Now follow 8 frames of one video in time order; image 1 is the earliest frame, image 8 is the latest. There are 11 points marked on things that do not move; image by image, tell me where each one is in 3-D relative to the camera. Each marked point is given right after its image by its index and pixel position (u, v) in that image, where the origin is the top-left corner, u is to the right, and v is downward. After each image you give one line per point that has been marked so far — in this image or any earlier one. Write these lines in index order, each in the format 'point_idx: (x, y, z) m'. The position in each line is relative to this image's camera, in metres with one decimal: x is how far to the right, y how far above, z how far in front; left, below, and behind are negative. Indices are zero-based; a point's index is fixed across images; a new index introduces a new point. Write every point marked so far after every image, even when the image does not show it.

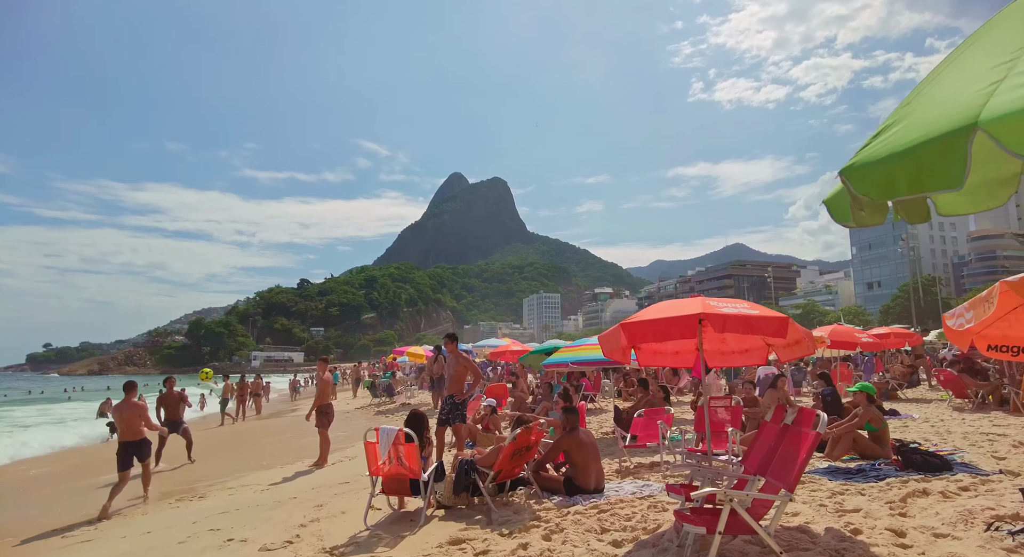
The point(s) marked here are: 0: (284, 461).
0: (-4.2, -3.4, +10.1) m
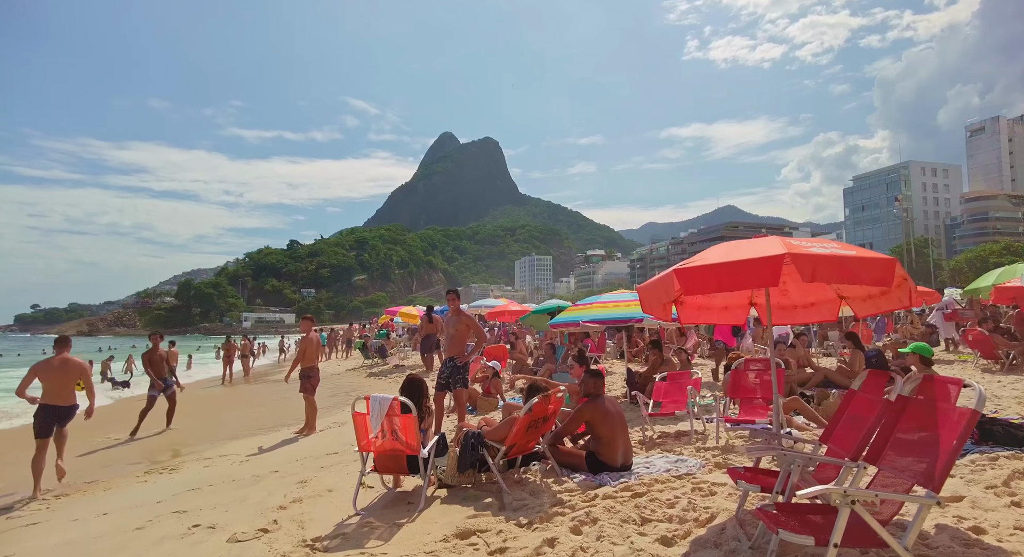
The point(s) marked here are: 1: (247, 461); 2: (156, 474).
0: (-4.2, -2.5, +9.3) m
1: (-3.3, -2.2, +6.7) m
2: (-4.3, -2.4, +6.6) m
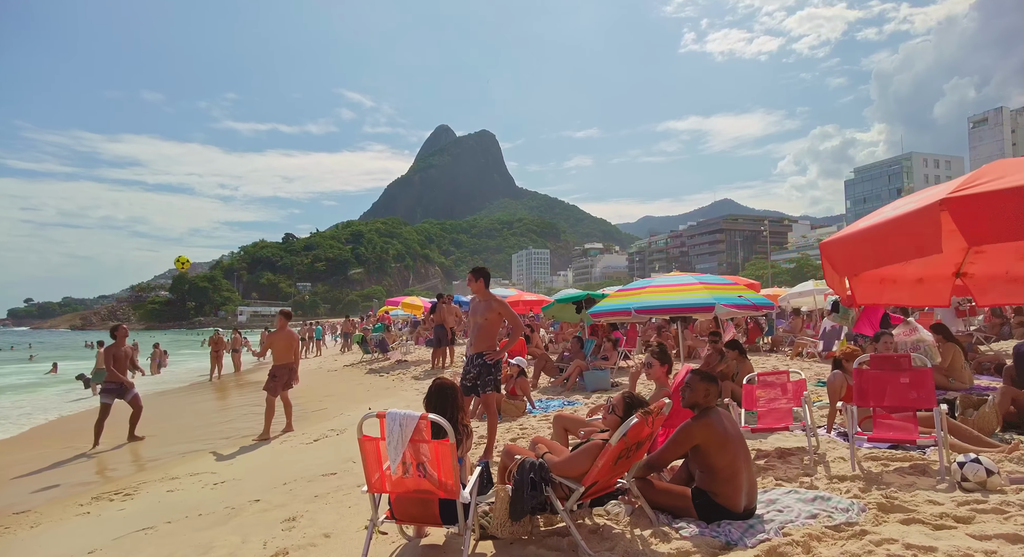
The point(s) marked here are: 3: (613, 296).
0: (-3.8, -2.3, +8.0) m
1: (-2.9, -2.0, +5.3) m
2: (-3.9, -2.1, +5.2) m
3: (+1.4, -0.2, +7.1) m
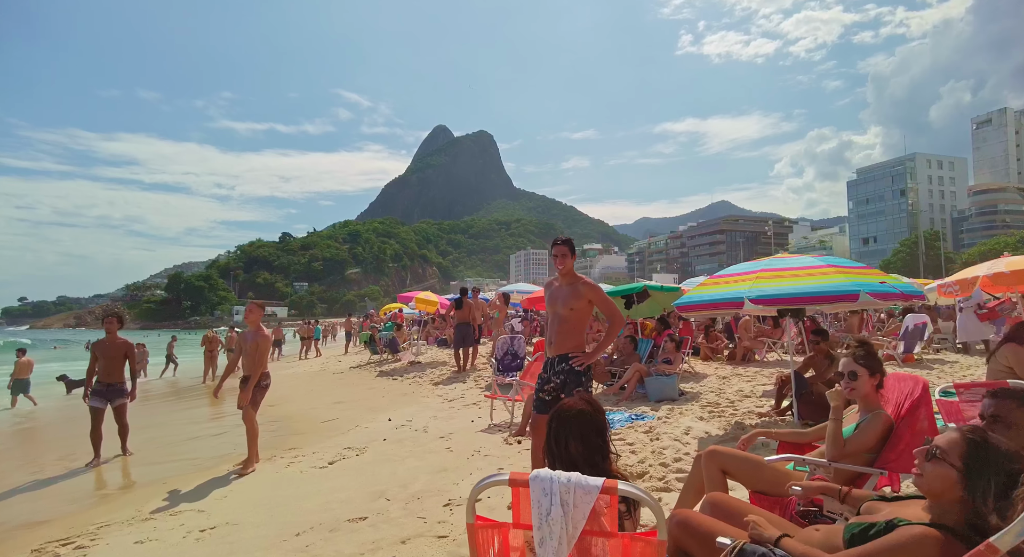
0: (-3.1, -2.1, +6.5) m
1: (-2.2, -1.8, +3.9) m
2: (-3.2, -1.9, +3.8) m
3: (+2.0, 0.0, +5.7) m
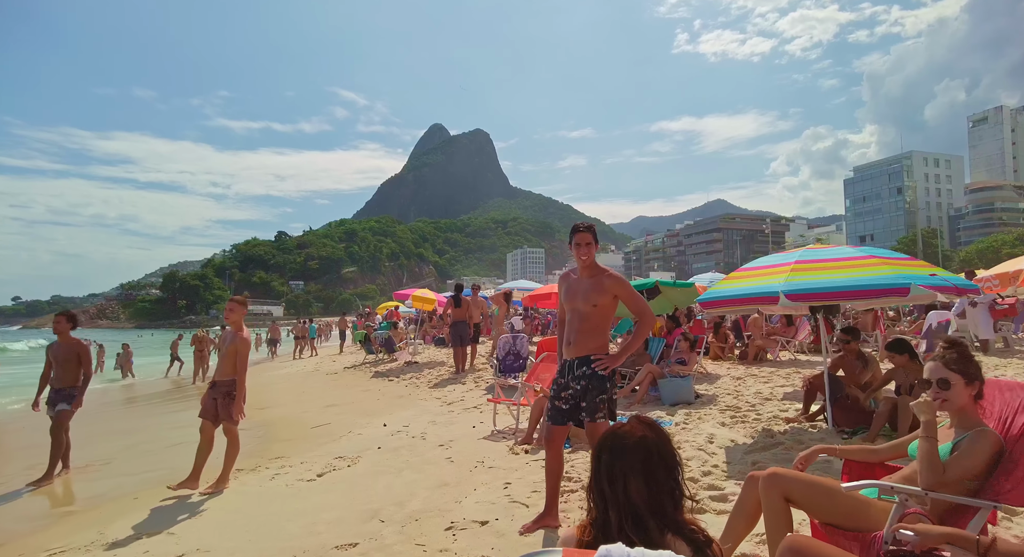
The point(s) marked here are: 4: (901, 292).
0: (-3.1, -2.0, +6.0) m
1: (-2.1, -1.8, +3.4) m
2: (-3.1, -1.9, +3.2) m
3: (+2.1, 0.0, +5.2) m
4: (+3.0, -0.1, +4.1) m
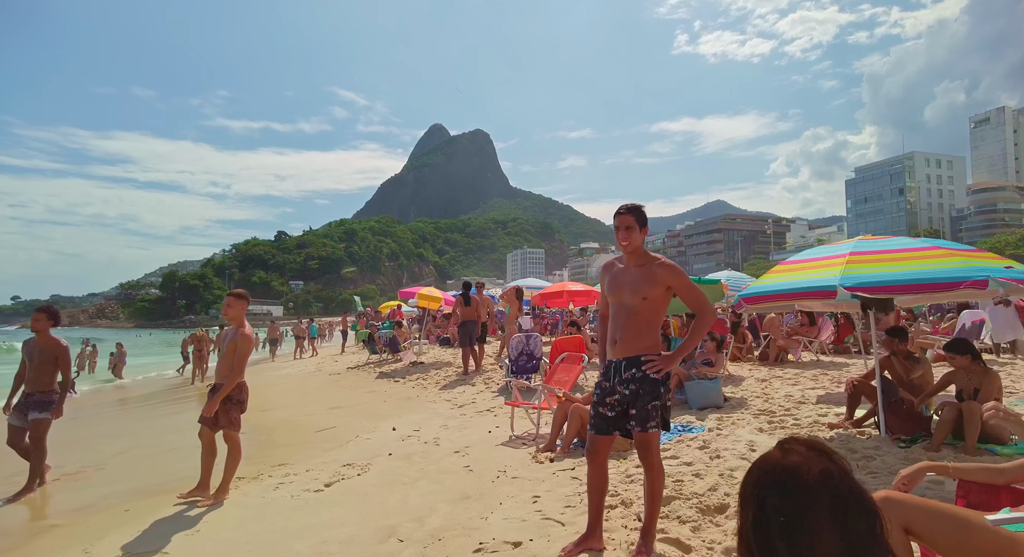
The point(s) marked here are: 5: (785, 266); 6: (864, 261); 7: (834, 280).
0: (-2.9, -2.0, +5.6) m
1: (-1.9, -1.7, +3.0) m
2: (-2.9, -1.8, +2.8) m
3: (+2.3, +0.1, +4.8) m
4: (+3.2, -0.1, +3.7) m
5: (+2.3, +0.1, +4.7) m
6: (+2.7, +0.1, +4.2) m
7: (+2.4, 0.0, +4.1) m
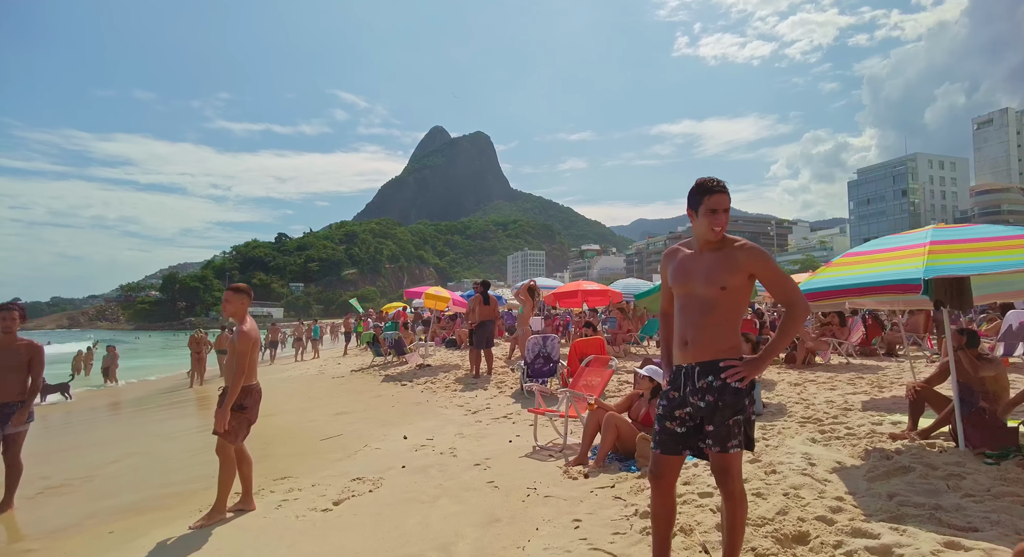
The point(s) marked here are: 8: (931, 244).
0: (-2.6, -1.9, +5.1) m
1: (-1.7, -1.7, +2.5) m
2: (-2.7, -1.8, +2.3) m
3: (+2.5, +0.1, +4.3) m
4: (+3.4, 0.0, +3.2) m
5: (+2.5, +0.2, +4.2) m
6: (+2.9, +0.2, +3.7) m
7: (+2.7, 0.0, +3.6) m
8: (+2.9, +0.2, +3.8) m
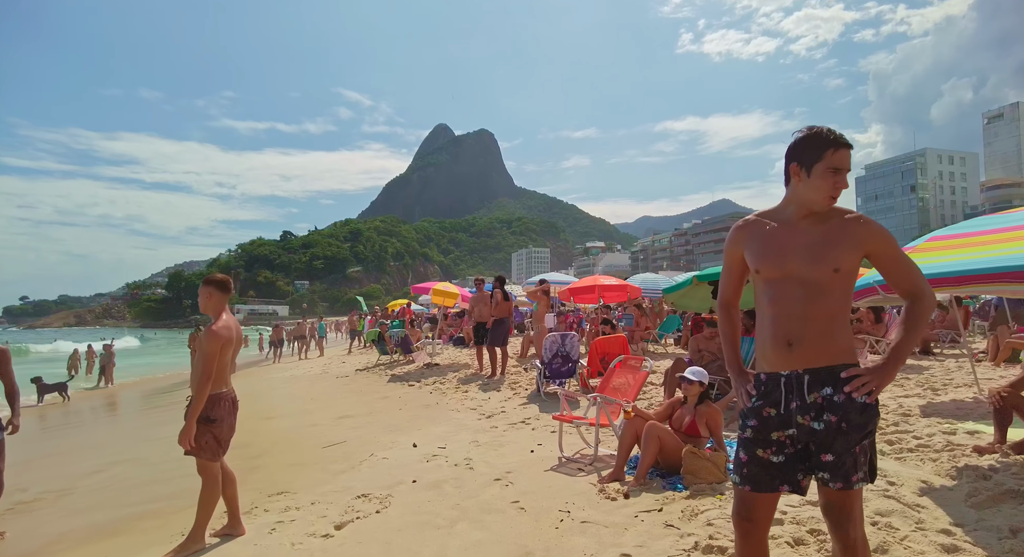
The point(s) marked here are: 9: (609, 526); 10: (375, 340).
0: (-2.4, -1.9, +4.6) m
1: (-1.5, -1.6, +1.9) m
2: (-2.5, -1.7, +1.8) m
3: (+2.7, +0.2, +3.7) m
4: (+3.6, +0.1, +2.6) m
5: (+2.7, +0.2, +3.6) m
6: (+3.1, +0.3, +3.1) m
7: (+2.8, +0.1, +3.0) m
8: (+3.1, +0.3, +3.1) m
9: (+0.6, -1.5, +3.3) m
10: (-3.3, -1.5, +13.0) m
